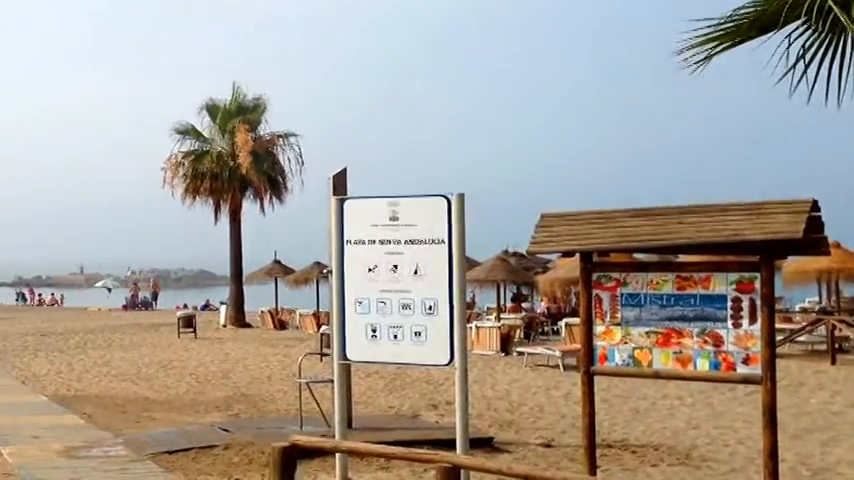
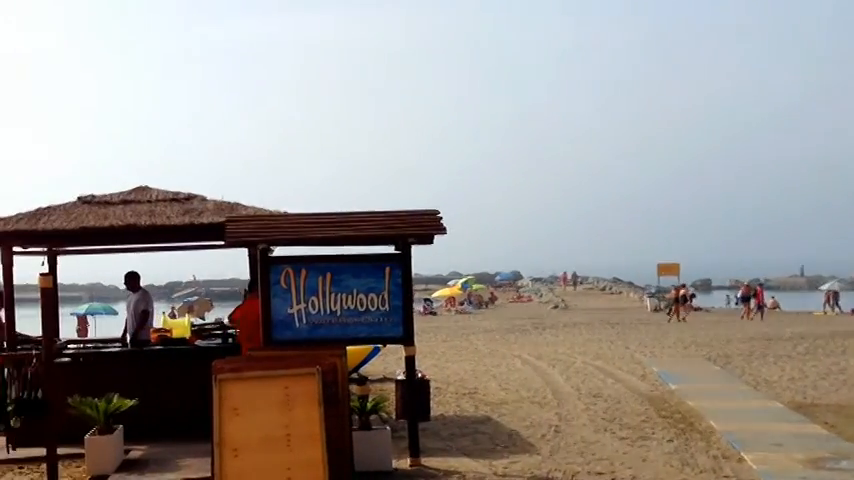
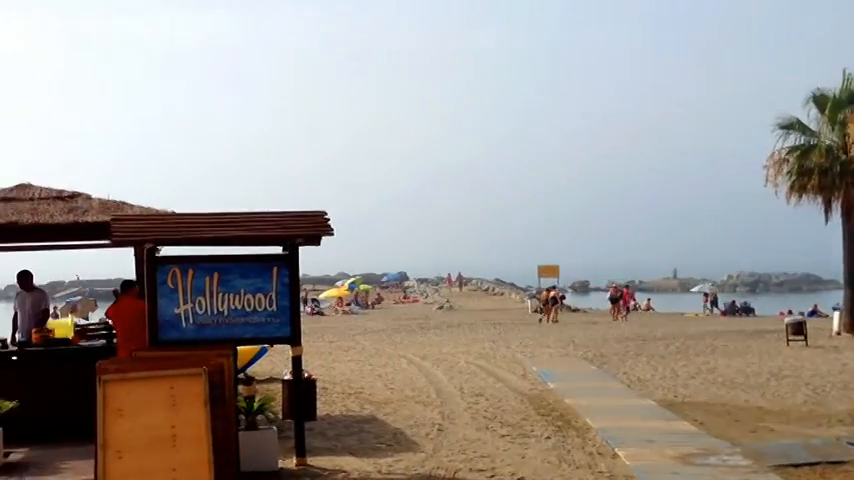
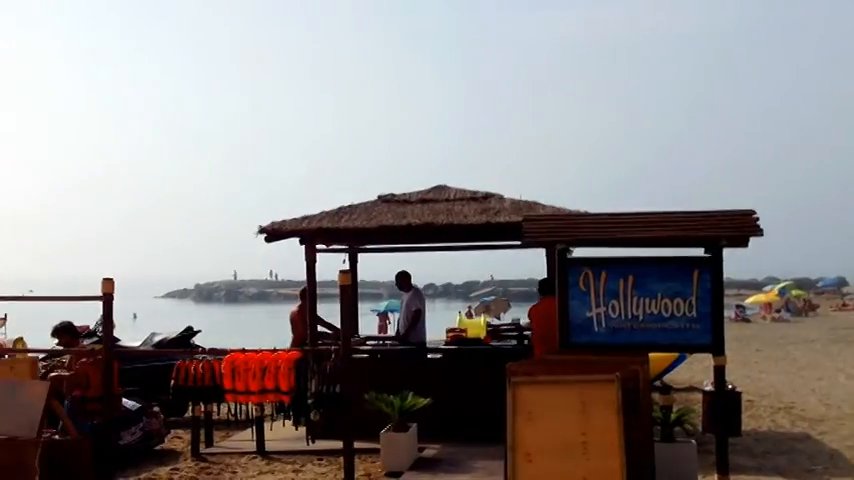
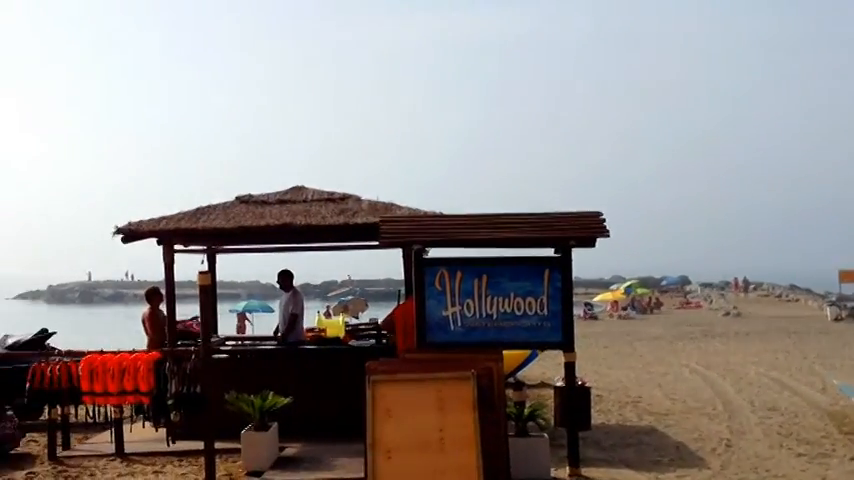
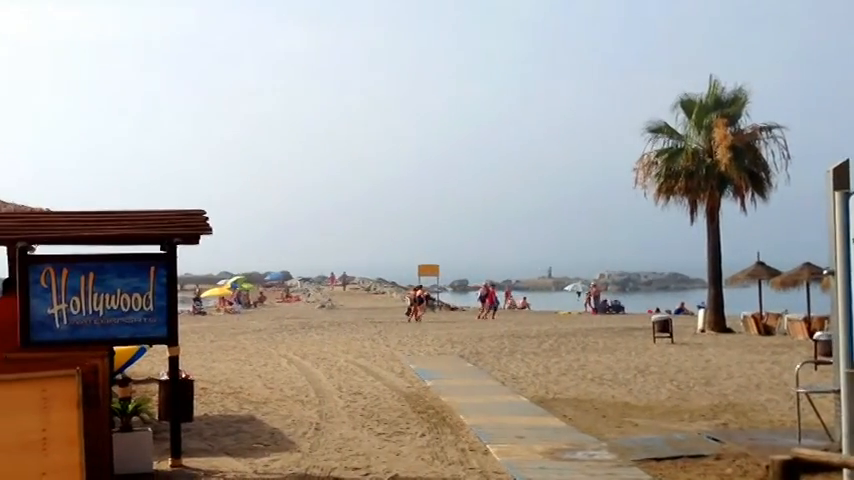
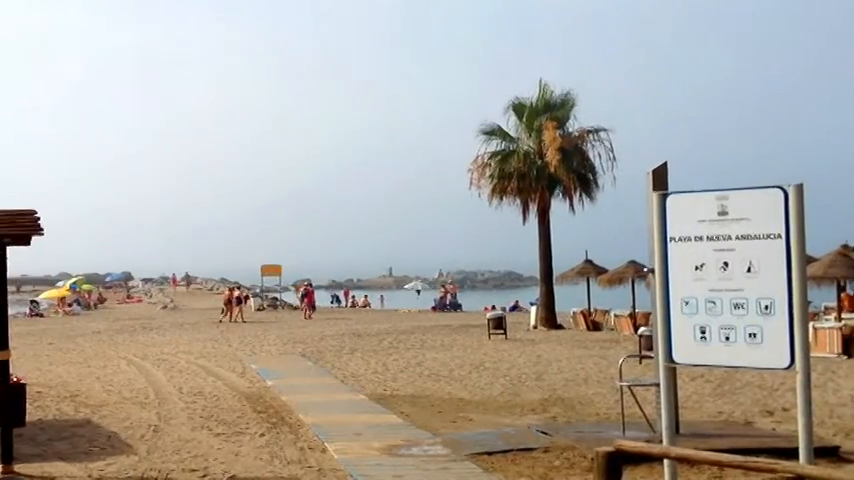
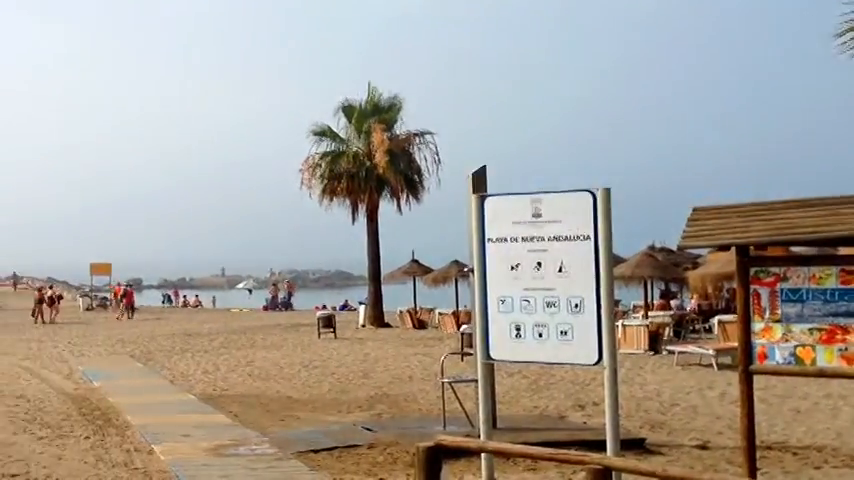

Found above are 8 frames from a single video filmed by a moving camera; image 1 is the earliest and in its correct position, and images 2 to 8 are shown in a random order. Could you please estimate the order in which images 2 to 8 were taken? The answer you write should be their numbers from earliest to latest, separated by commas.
8, 7, 6, 3, 2, 5, 4
